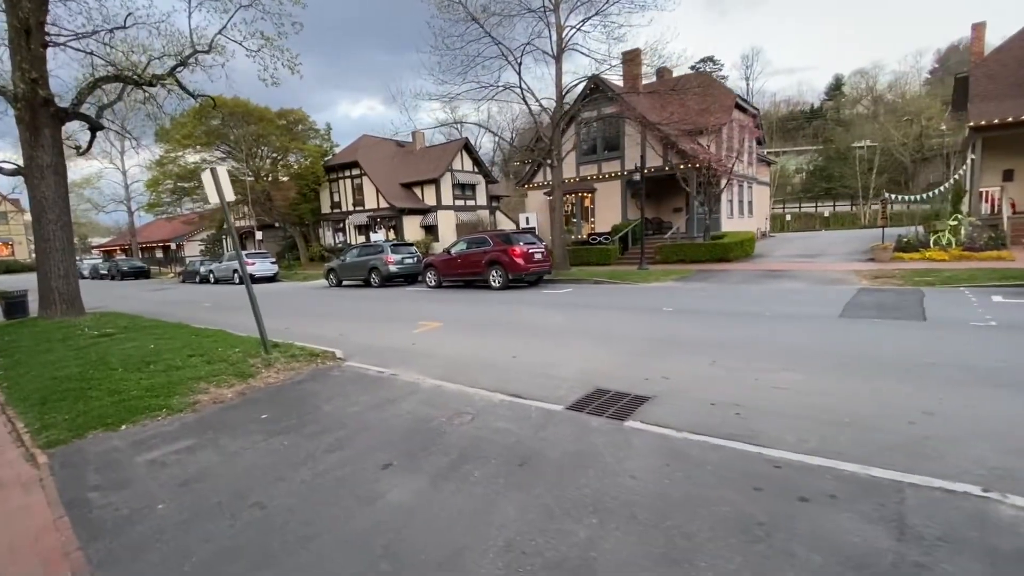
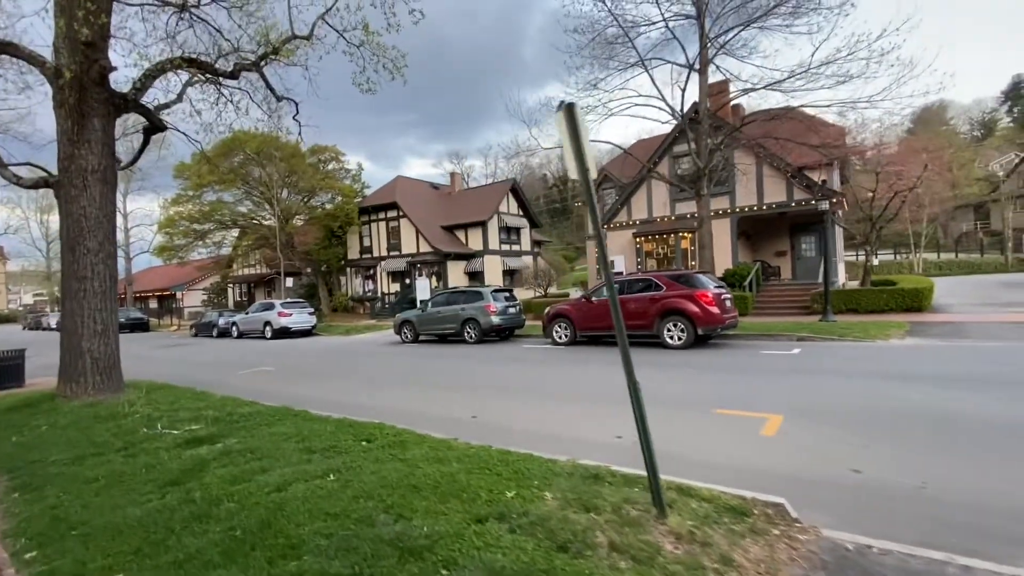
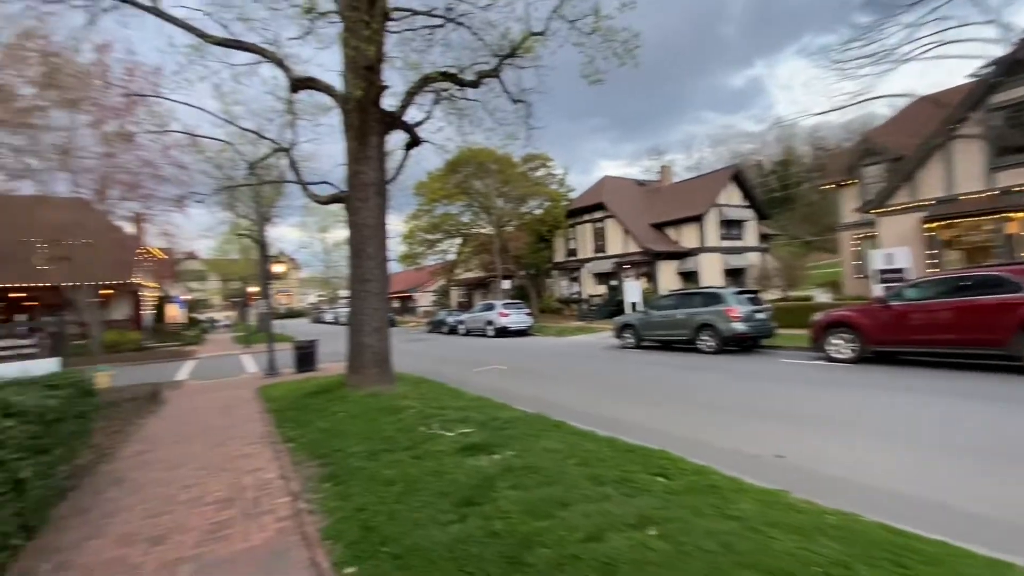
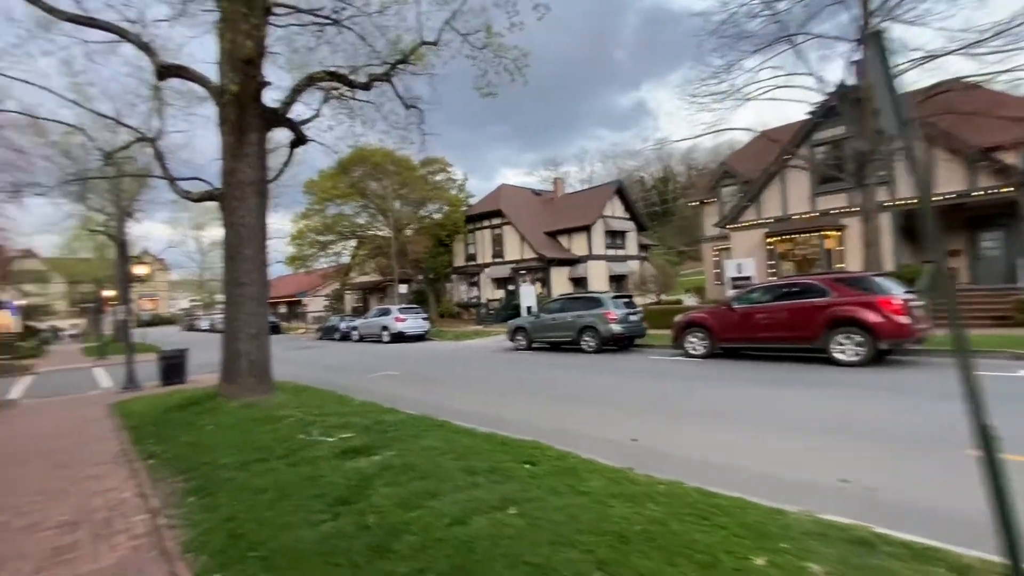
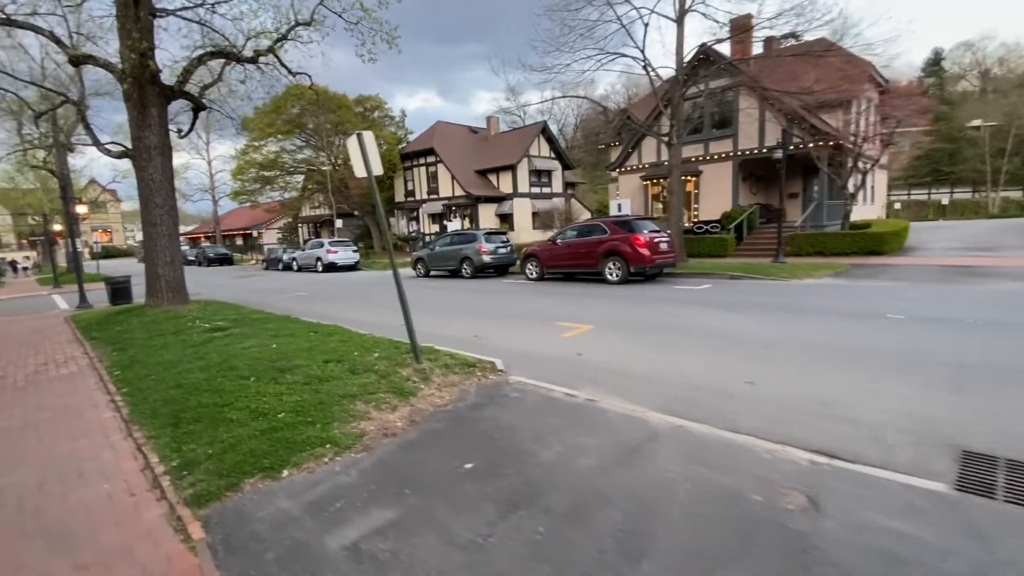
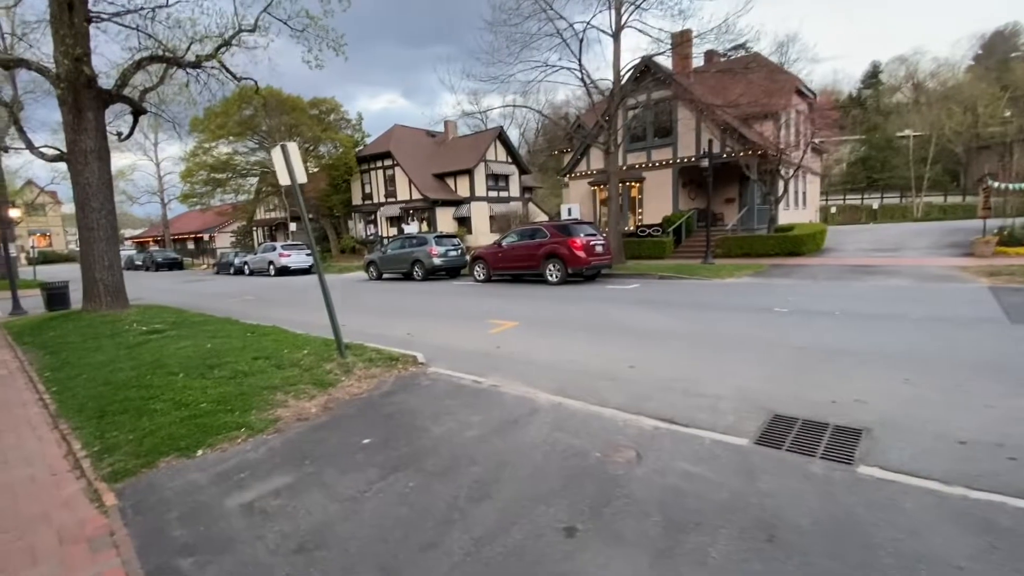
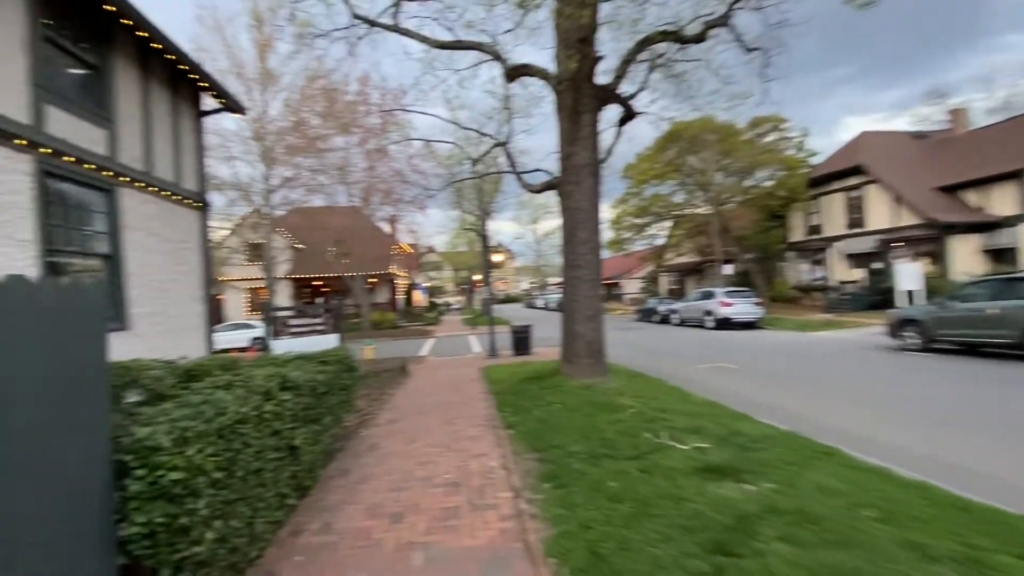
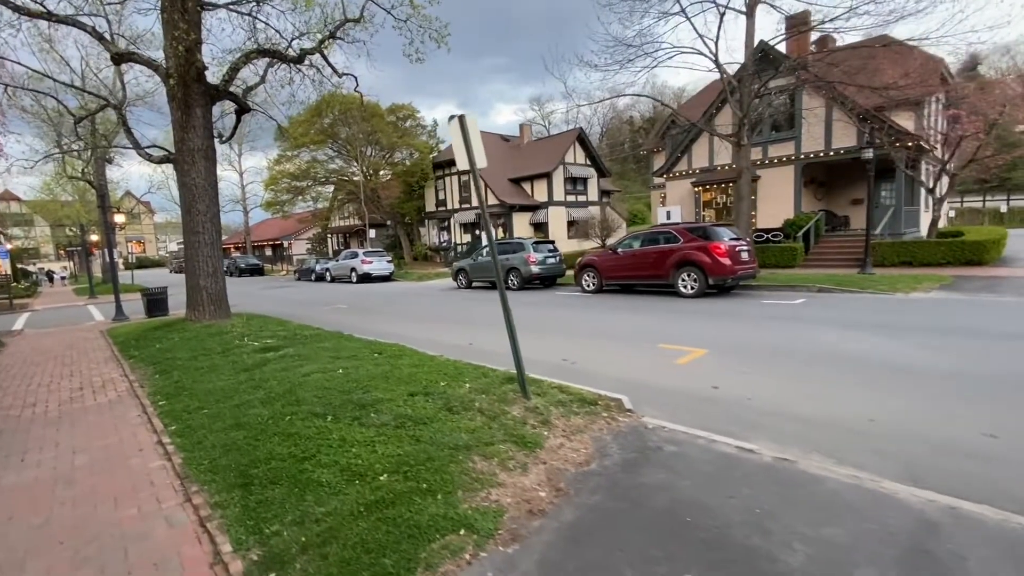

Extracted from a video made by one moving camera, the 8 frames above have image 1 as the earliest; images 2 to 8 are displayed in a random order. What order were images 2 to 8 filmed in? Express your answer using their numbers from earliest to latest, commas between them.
6, 5, 8, 2, 4, 3, 7
